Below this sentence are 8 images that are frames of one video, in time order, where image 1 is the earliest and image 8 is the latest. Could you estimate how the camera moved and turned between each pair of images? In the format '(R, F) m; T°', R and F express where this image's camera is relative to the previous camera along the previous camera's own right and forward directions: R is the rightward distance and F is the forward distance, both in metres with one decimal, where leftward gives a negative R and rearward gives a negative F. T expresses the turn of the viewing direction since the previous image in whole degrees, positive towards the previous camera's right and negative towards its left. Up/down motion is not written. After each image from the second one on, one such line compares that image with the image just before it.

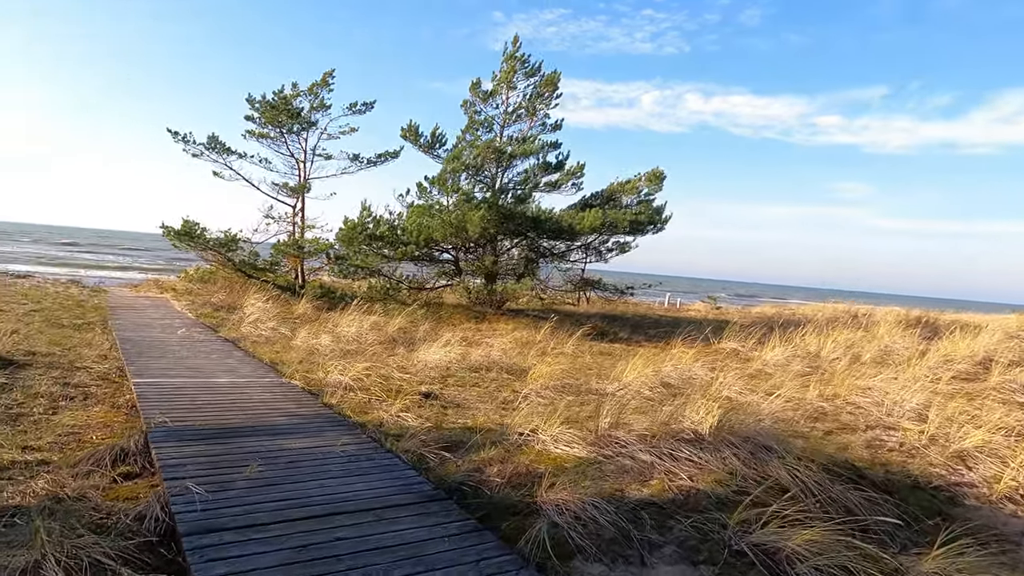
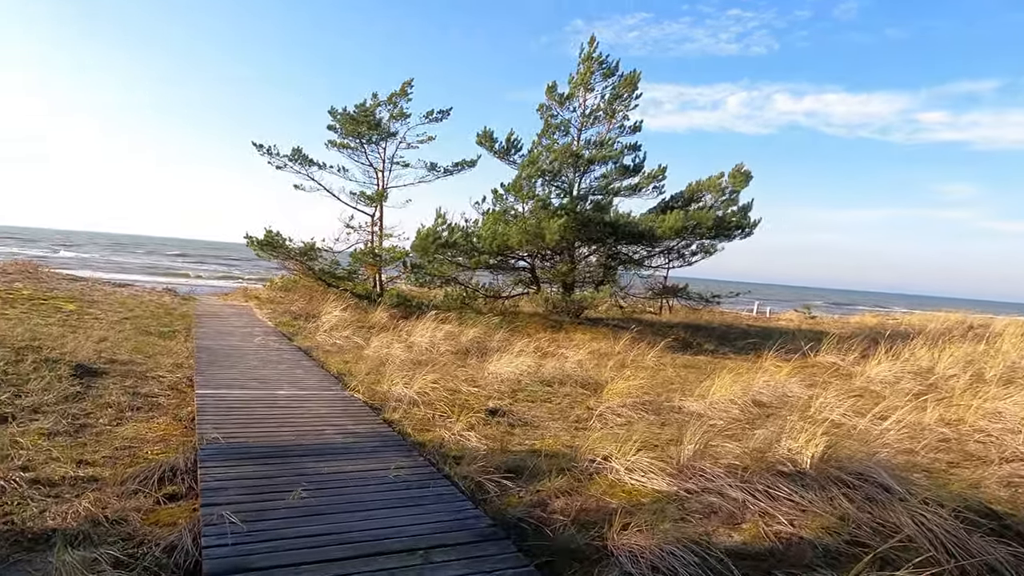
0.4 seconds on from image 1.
(0.0, +0.5) m; -8°
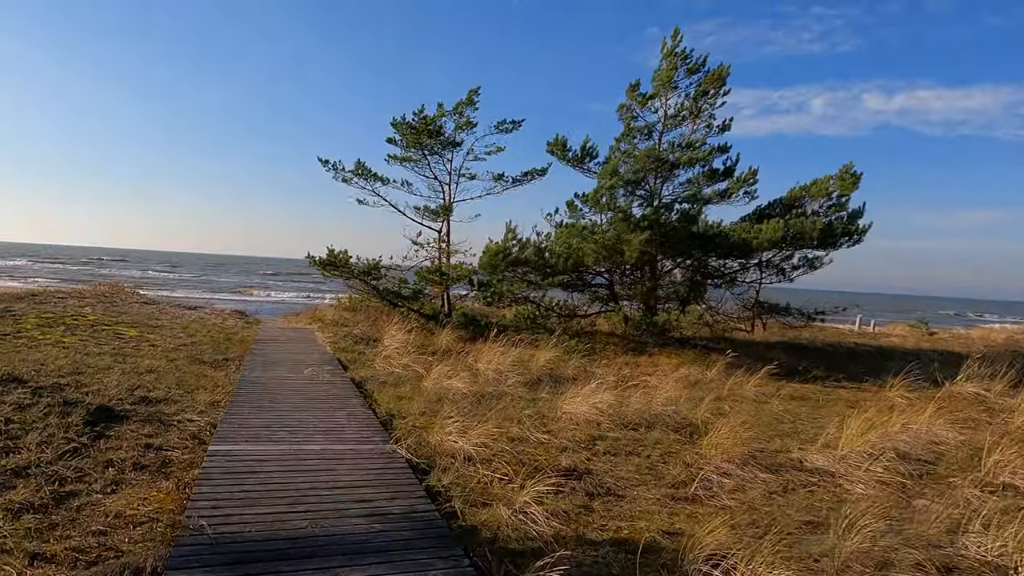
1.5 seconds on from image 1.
(0.0, +1.1) m; -8°
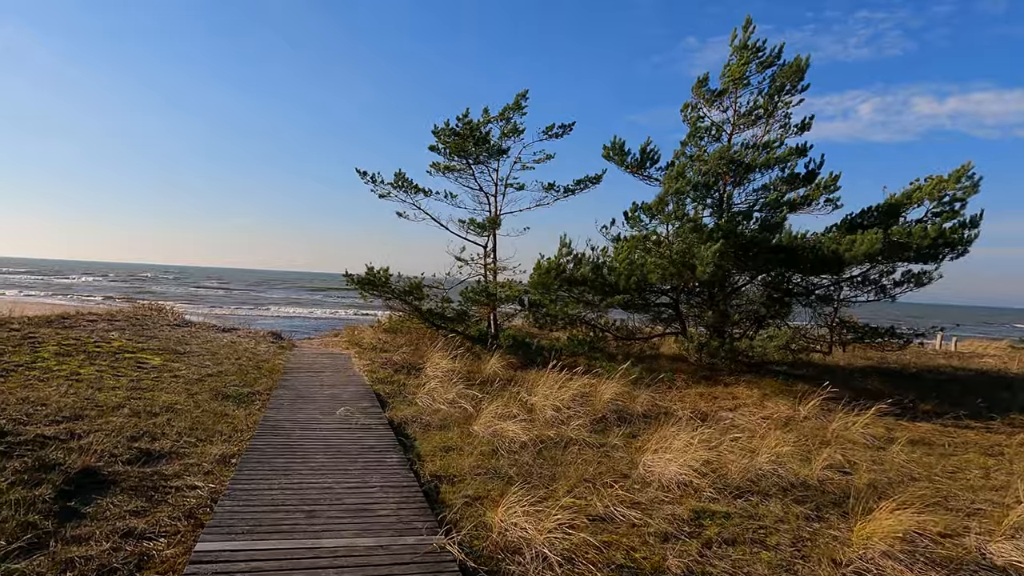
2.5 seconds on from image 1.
(-0.3, +1.1) m; -4°
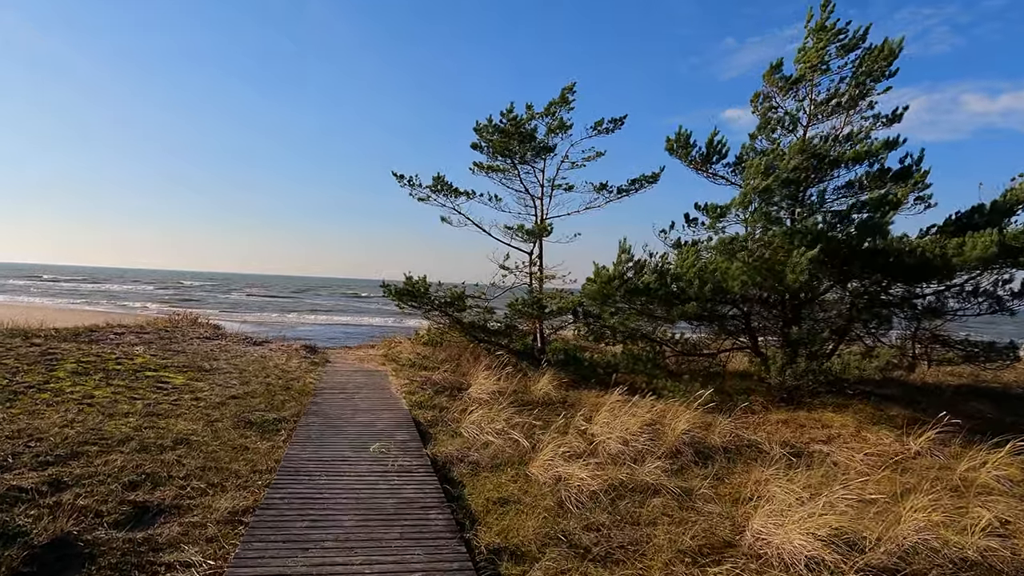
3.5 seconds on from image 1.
(-0.3, +1.0) m; -4°
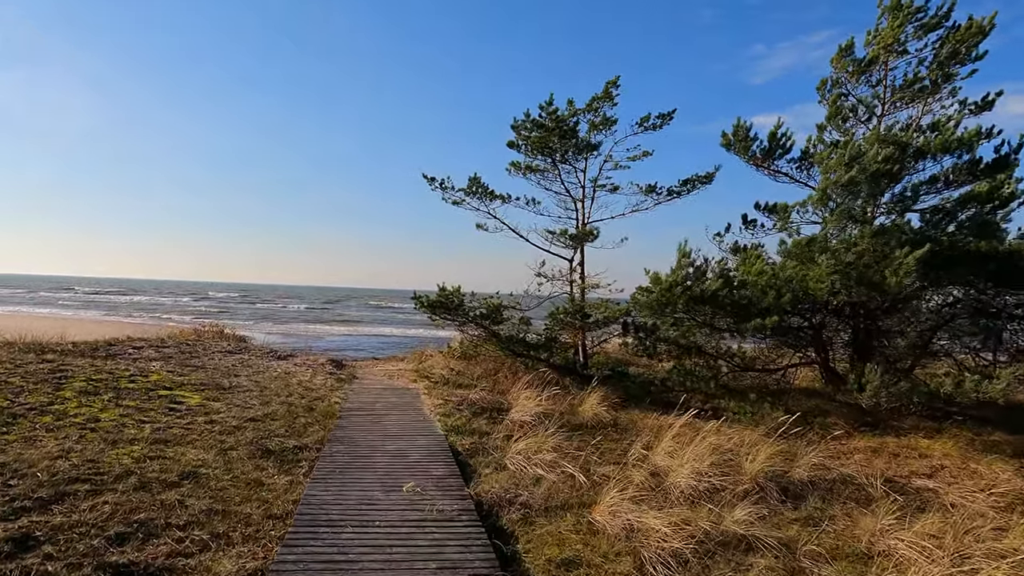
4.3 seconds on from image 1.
(-0.3, +0.8) m; -3°
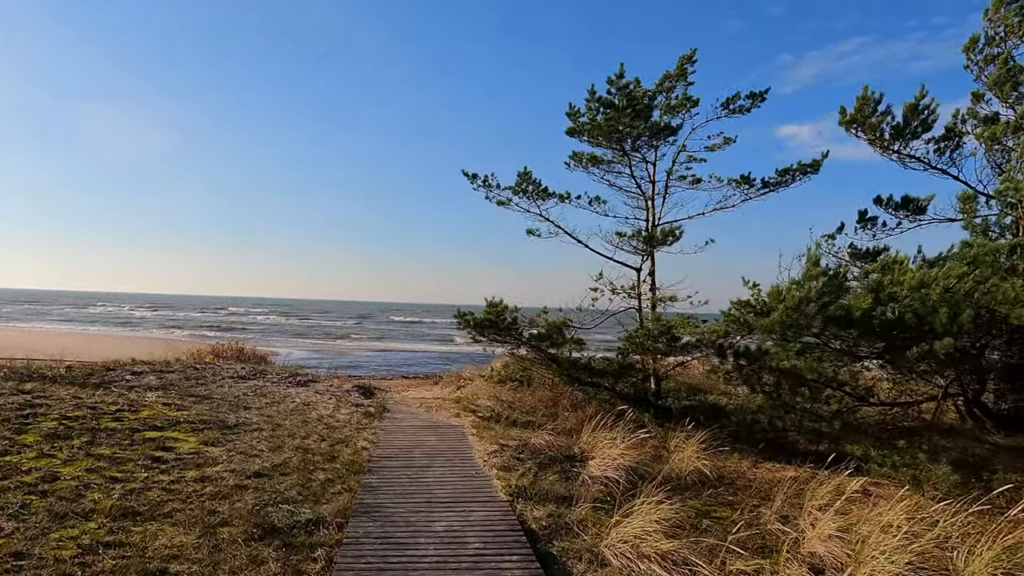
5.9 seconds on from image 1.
(-0.5, +1.5) m; -3°
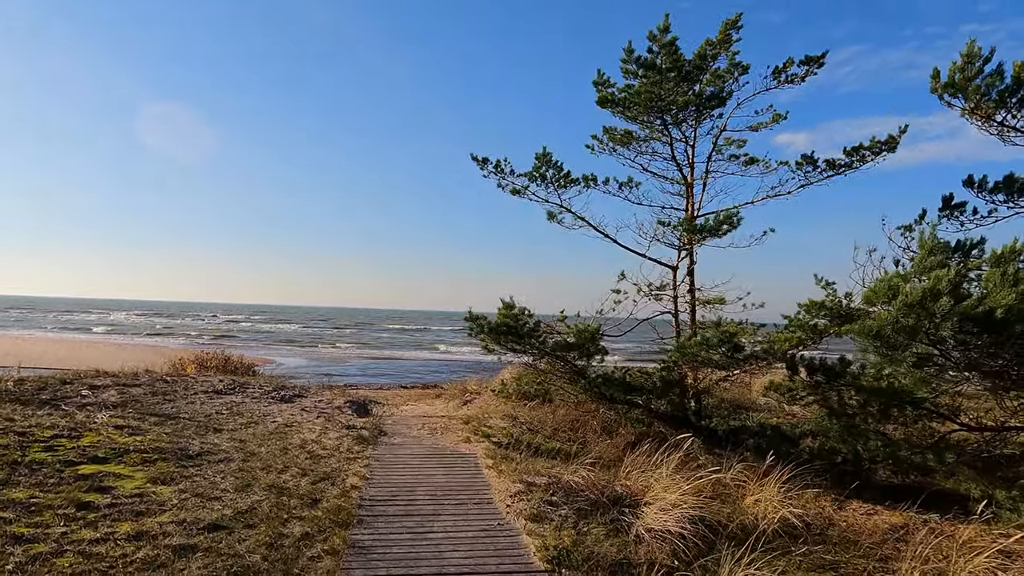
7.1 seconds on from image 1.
(-0.2, +1.1) m; 0°
